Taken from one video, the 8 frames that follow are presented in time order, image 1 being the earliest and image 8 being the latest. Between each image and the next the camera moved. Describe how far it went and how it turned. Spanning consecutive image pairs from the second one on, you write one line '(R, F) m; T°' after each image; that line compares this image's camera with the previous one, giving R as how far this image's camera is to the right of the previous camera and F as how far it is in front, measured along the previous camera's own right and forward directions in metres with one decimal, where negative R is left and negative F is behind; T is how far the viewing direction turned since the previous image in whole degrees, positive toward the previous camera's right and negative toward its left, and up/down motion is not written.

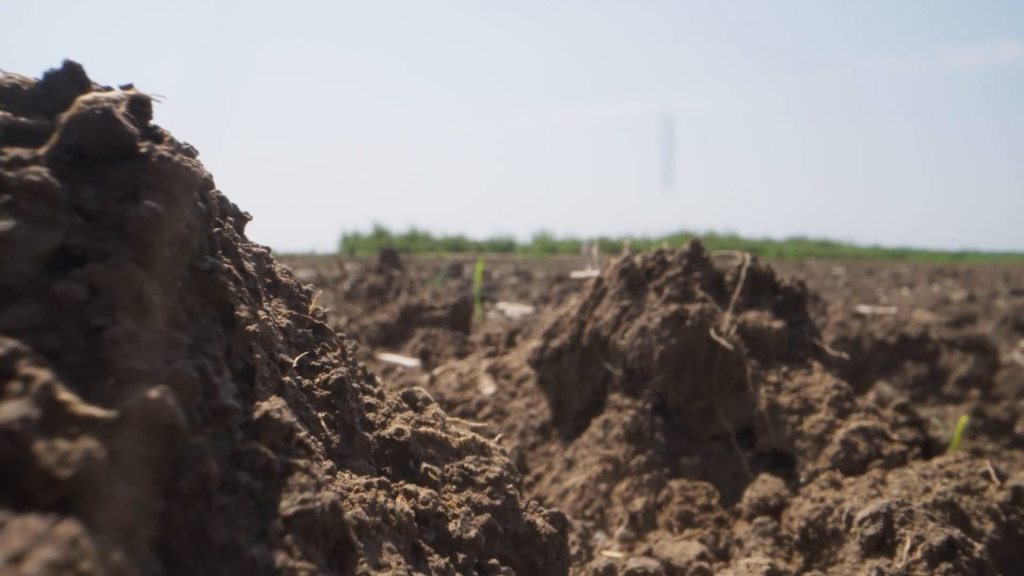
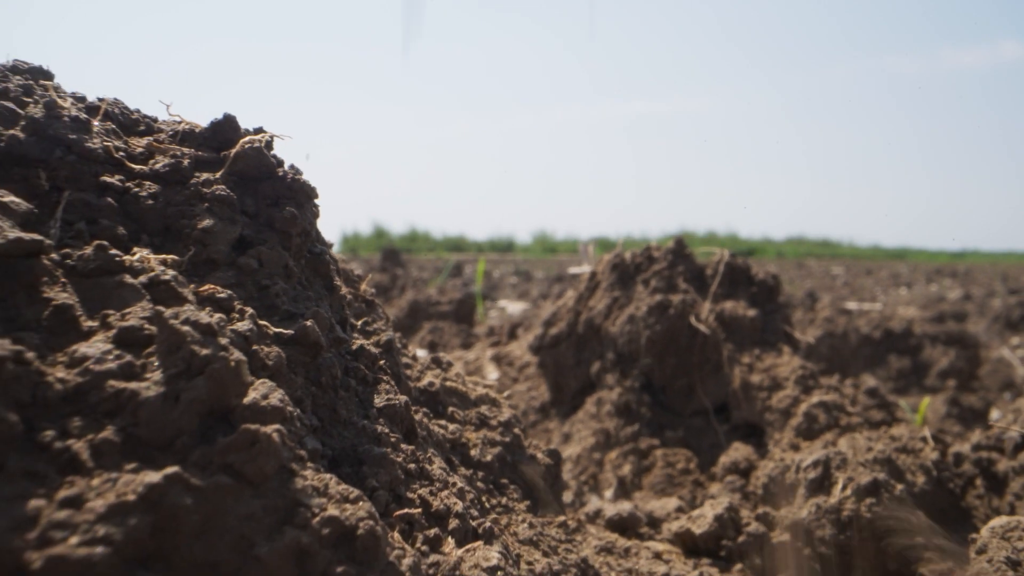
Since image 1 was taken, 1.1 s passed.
(0.0, -0.6) m; 0°
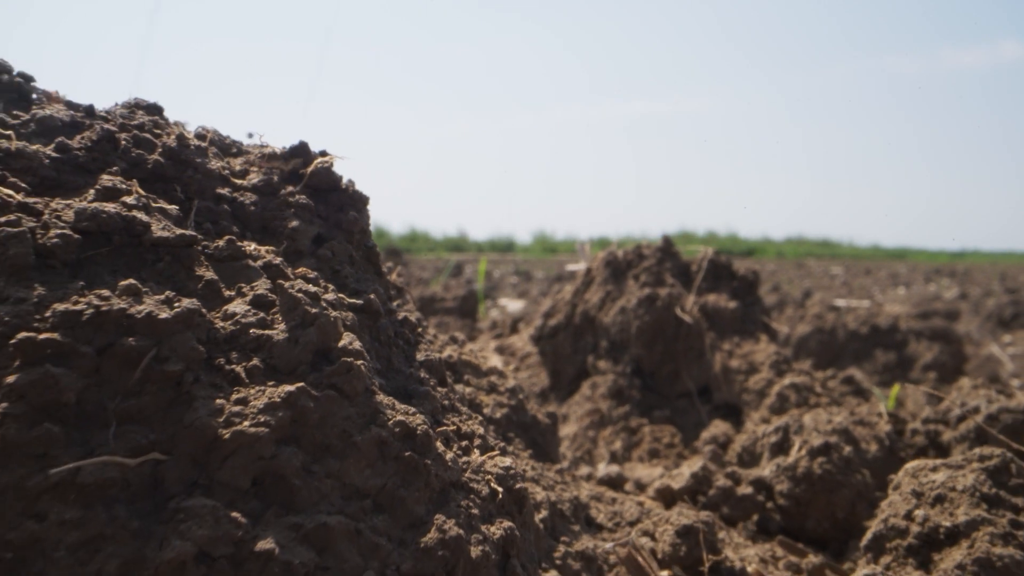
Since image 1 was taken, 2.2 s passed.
(0.0, -0.5) m; 0°
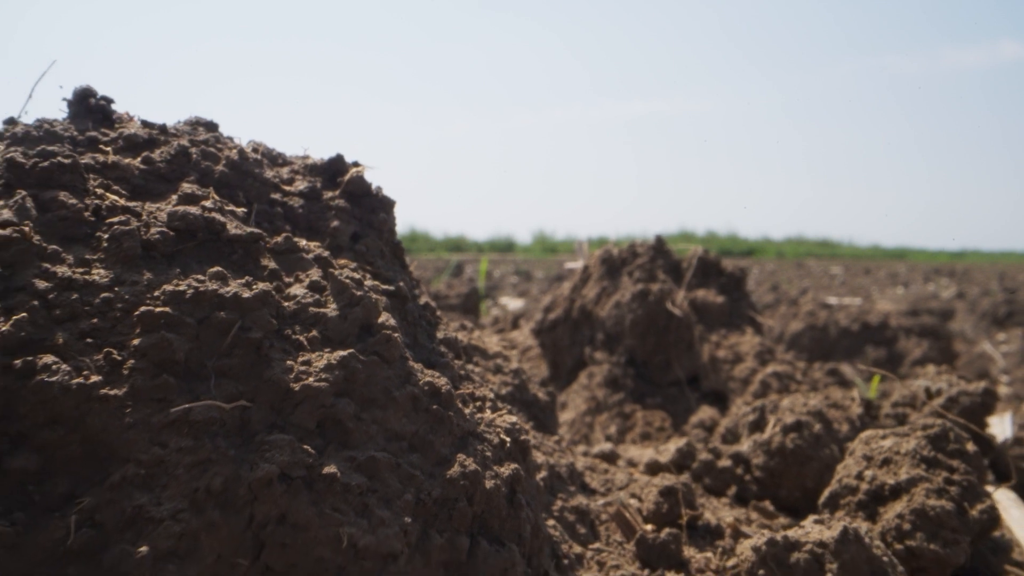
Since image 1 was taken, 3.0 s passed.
(0.0, -0.4) m; 0°
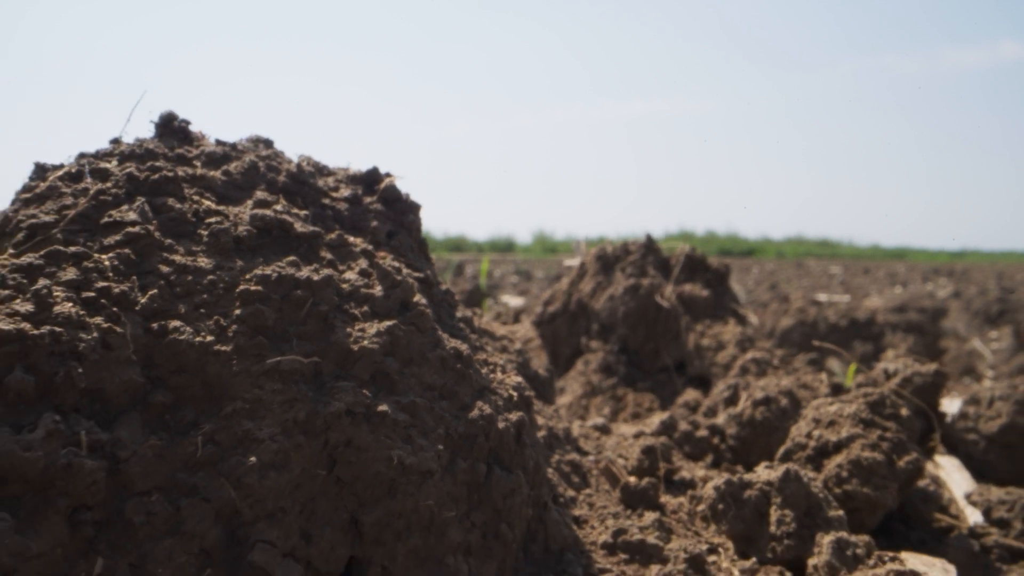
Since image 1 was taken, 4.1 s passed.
(0.0, -0.6) m; 0°
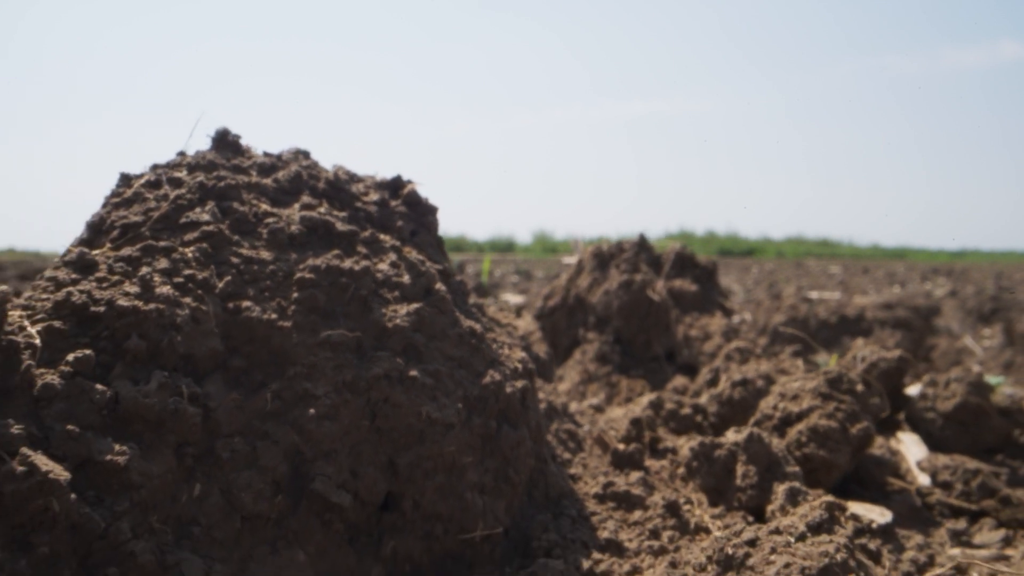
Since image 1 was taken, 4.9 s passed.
(0.0, -0.5) m; 0°
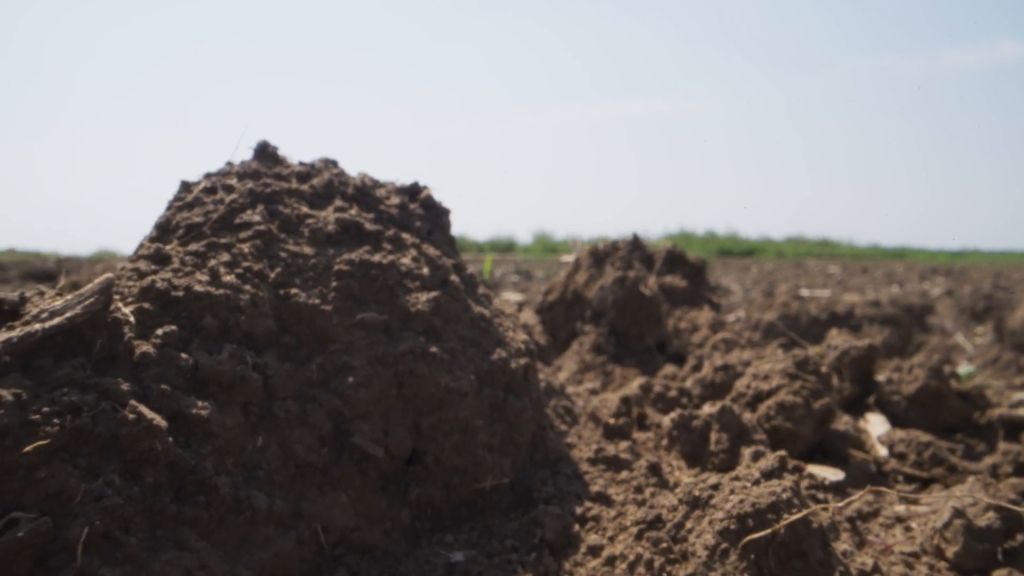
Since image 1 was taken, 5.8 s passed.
(0.0, -0.5) m; 0°
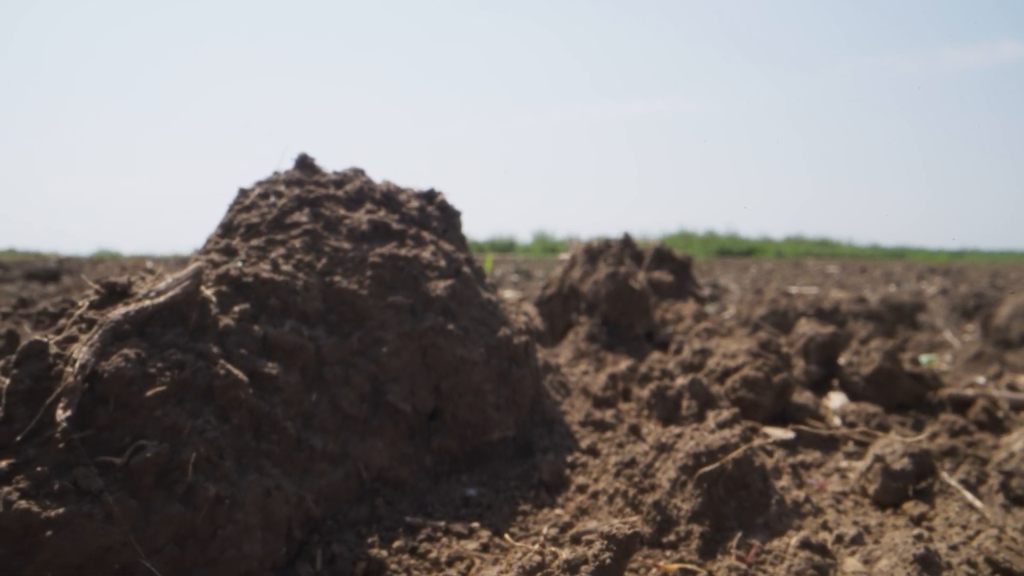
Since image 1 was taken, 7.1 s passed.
(0.0, -0.7) m; 0°
